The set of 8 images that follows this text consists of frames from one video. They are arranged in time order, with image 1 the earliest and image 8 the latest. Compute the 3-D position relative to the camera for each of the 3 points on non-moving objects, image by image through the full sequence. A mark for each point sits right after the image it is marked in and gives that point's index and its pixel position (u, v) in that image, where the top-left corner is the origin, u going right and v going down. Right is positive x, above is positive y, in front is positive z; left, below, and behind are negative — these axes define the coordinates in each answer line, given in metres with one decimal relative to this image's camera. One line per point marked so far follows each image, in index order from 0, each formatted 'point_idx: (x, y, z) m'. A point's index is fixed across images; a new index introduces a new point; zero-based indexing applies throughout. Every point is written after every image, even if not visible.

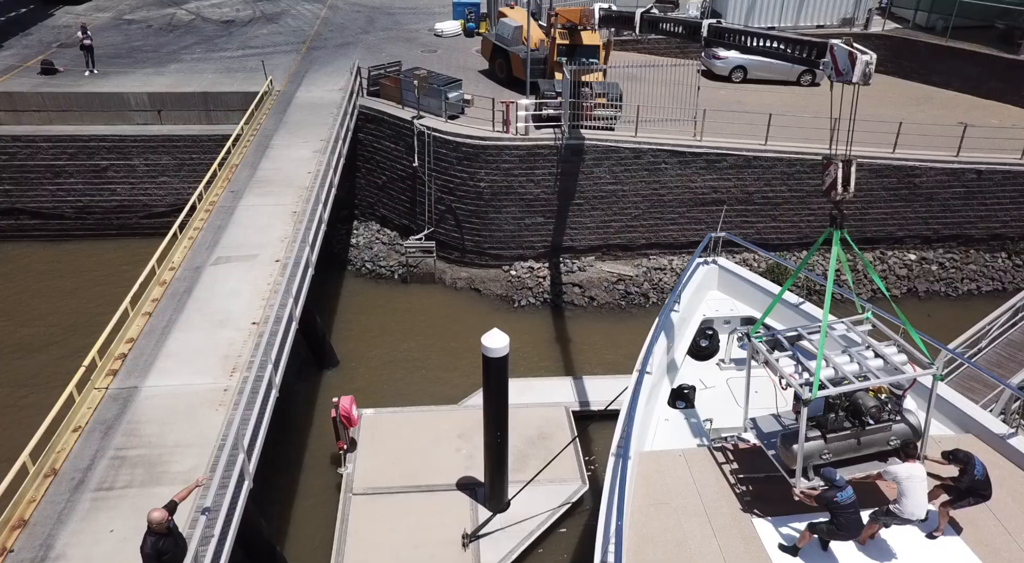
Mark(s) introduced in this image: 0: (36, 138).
0: (-11.8, +3.6, +17.5) m
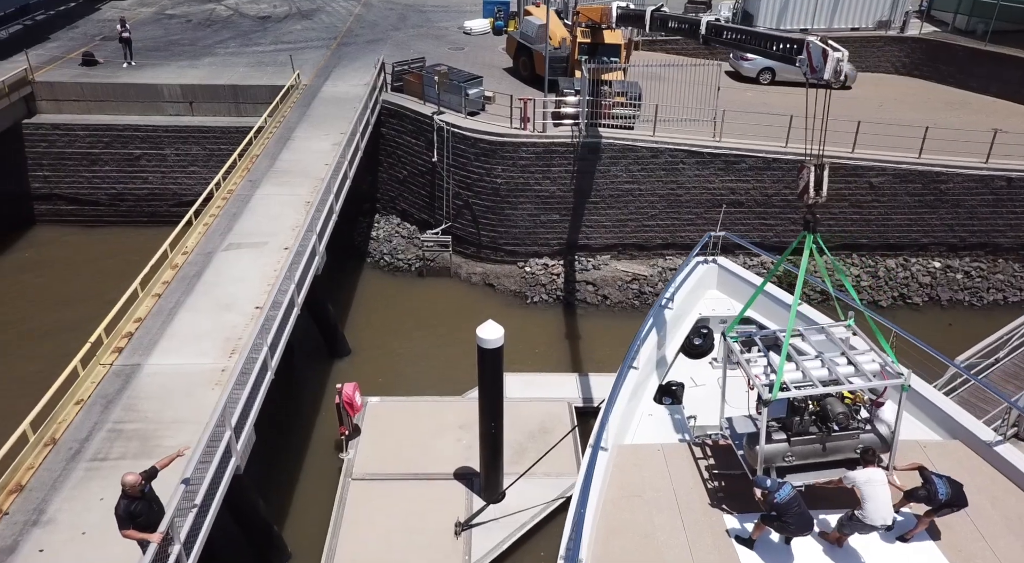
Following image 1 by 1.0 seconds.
0: (-11.3, +4.0, +18.2) m
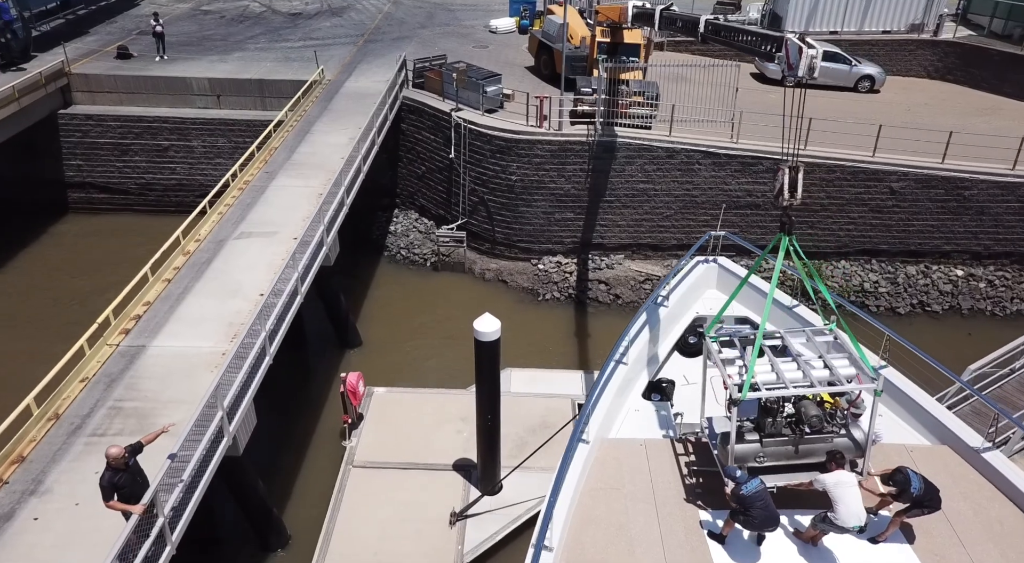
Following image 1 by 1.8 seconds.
0: (-10.8, +4.4, +18.7) m
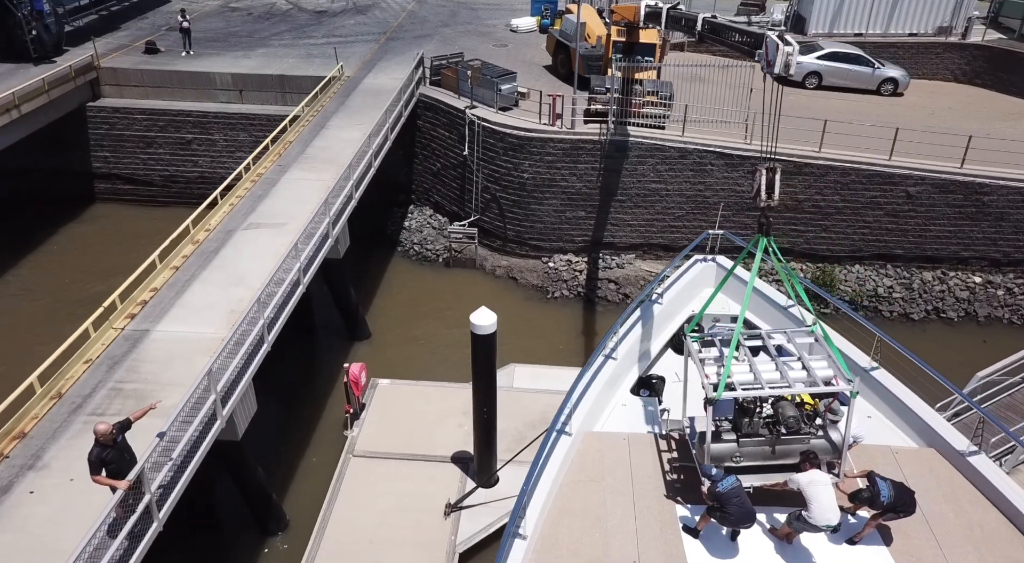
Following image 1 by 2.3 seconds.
0: (-10.4, +4.7, +19.2) m
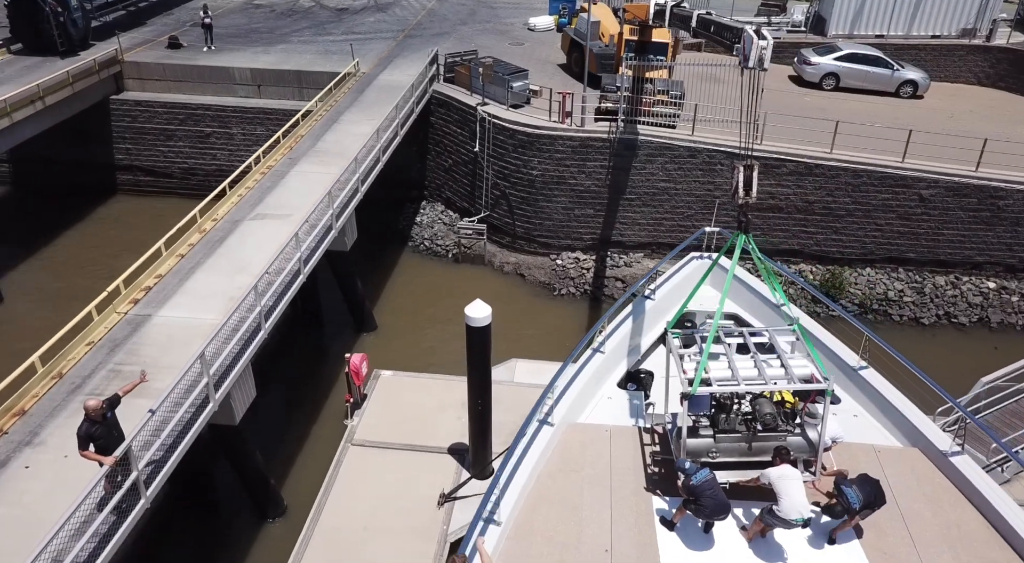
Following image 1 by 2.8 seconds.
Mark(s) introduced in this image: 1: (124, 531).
0: (-10.0, +5.0, +19.5) m
1: (-3.0, -2.0, +5.4) m
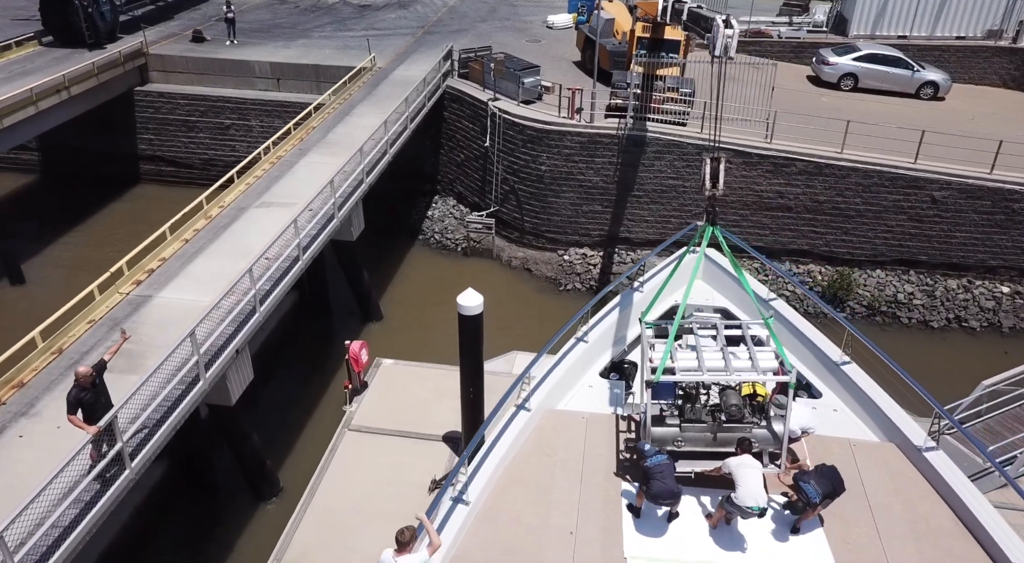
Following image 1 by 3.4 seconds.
0: (-9.6, +5.3, +20.0) m
1: (-3.3, -1.8, +5.7) m
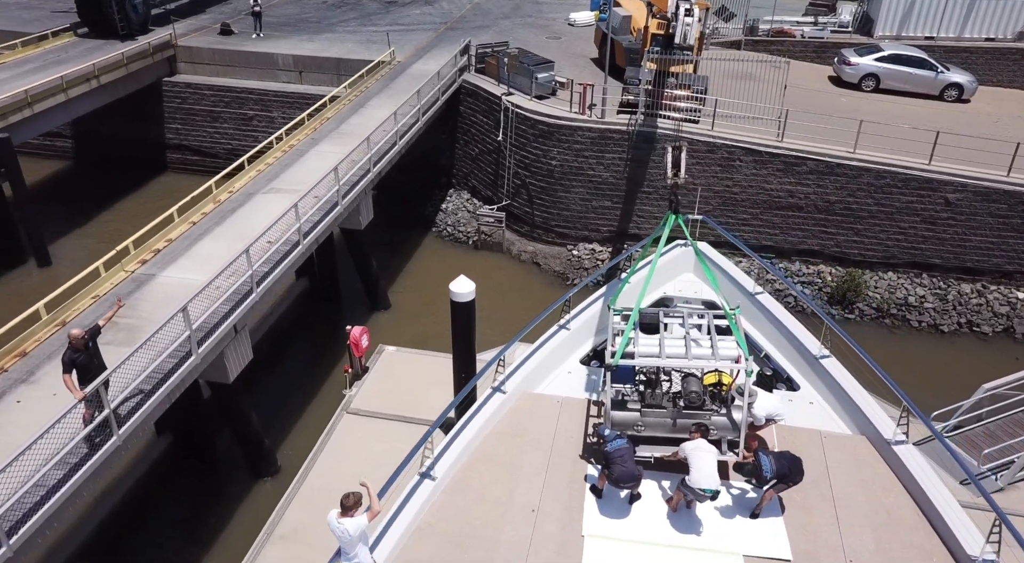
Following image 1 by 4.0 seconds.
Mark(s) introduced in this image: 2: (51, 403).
0: (-9.1, +5.7, +20.5) m
1: (-3.5, -1.5, +5.9) m
2: (-4.3, -1.1, +6.5) m
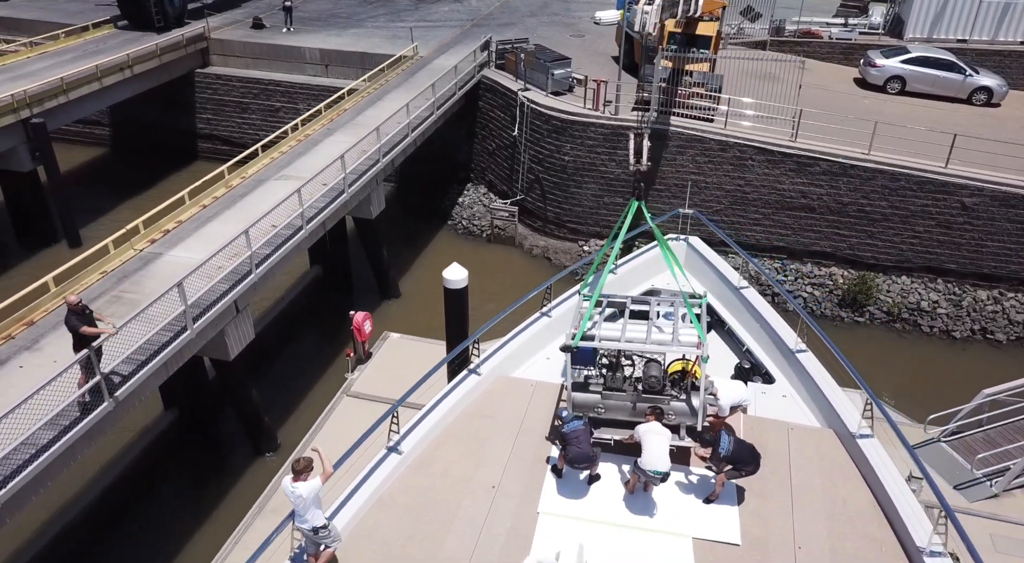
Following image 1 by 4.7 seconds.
0: (-8.5, +6.1, +21.0) m
1: (-3.8, -1.3, +6.3) m
2: (-4.5, -0.9, +6.9) m
